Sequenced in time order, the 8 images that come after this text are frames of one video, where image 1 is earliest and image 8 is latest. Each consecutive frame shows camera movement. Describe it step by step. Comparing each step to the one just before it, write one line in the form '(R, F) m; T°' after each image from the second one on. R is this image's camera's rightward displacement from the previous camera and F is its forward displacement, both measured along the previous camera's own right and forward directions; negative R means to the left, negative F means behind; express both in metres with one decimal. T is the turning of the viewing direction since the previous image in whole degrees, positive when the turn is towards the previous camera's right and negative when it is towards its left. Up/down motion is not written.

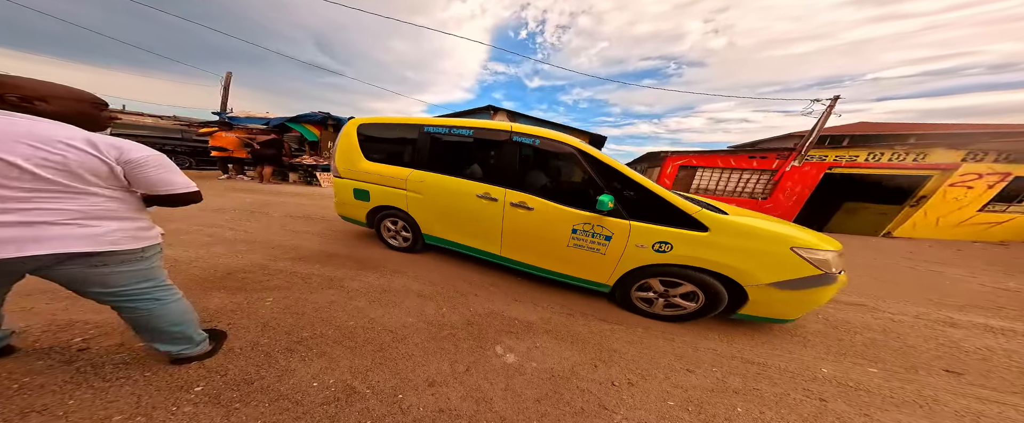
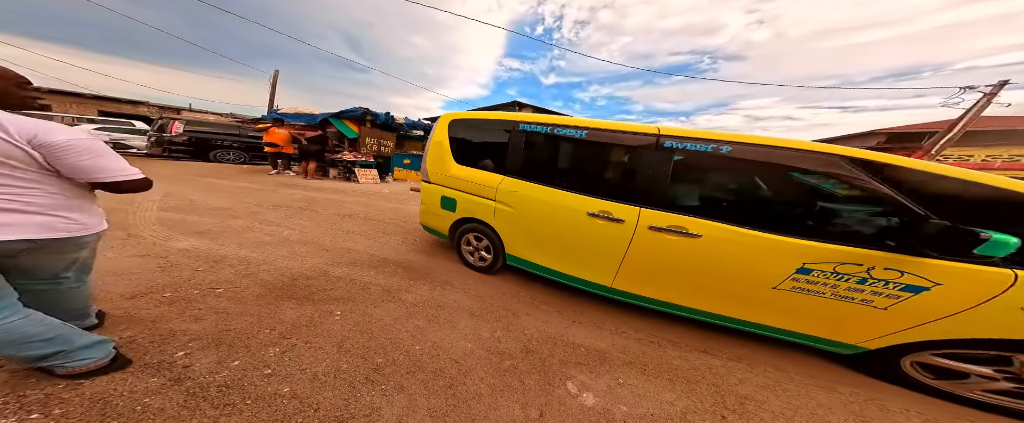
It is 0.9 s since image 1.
(-0.4, +0.1) m; -5°
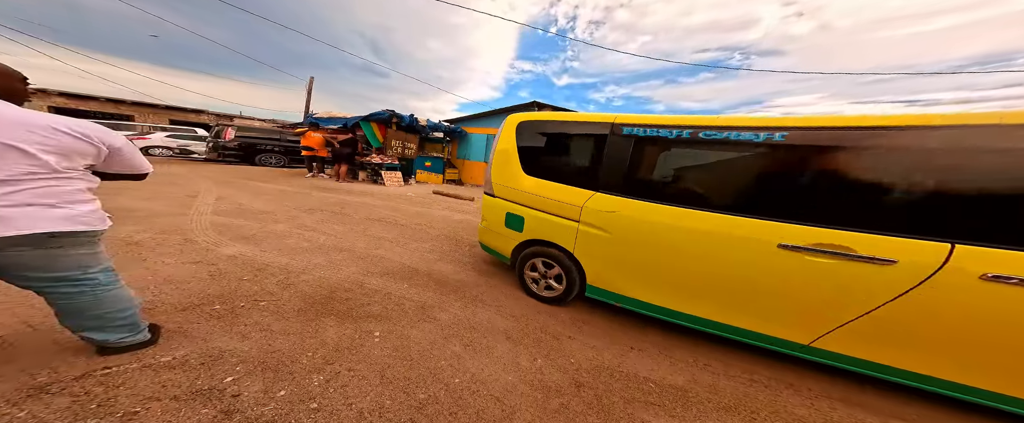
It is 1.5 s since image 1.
(-0.2, +0.1) m; -4°
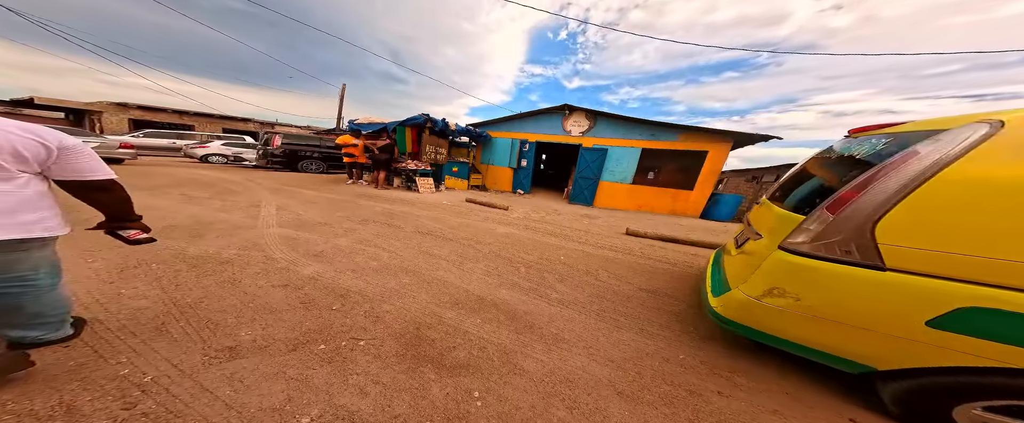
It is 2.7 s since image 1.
(-0.7, +0.1) m; -4°
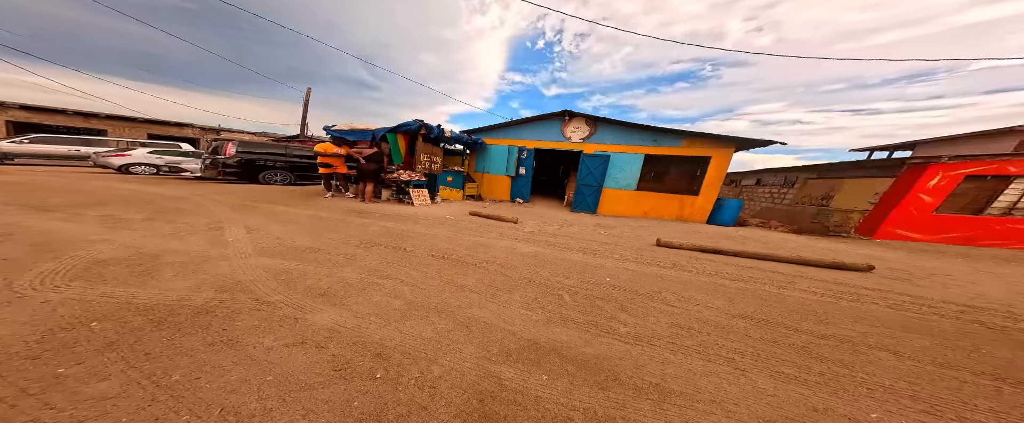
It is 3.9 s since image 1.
(-0.8, +0.4) m; +5°
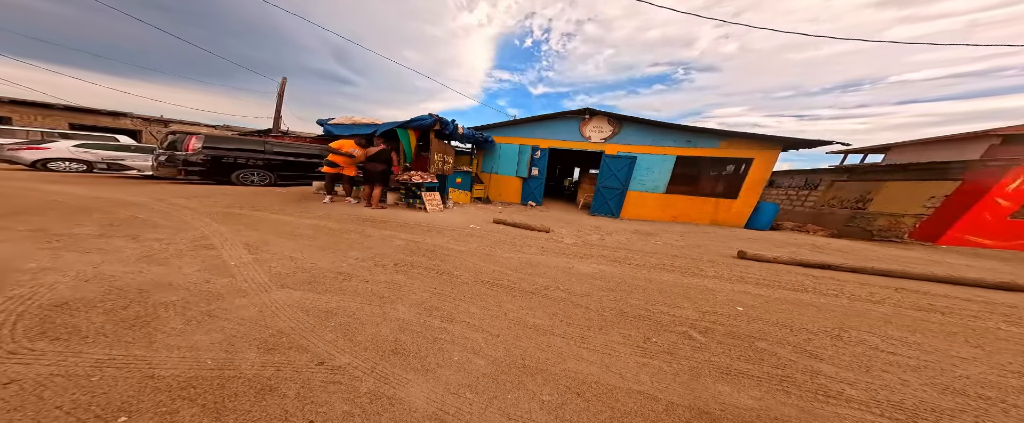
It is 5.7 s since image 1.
(-1.3, +0.7) m; +3°
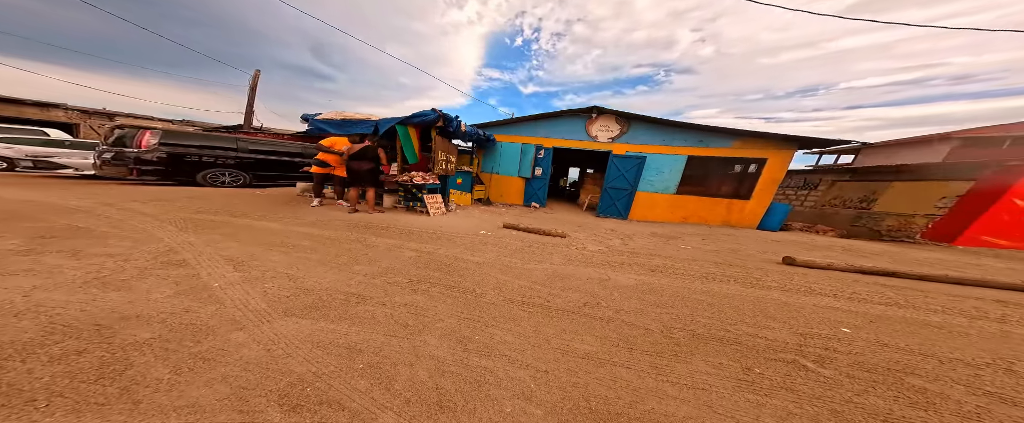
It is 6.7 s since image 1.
(-0.7, +0.5) m; +3°
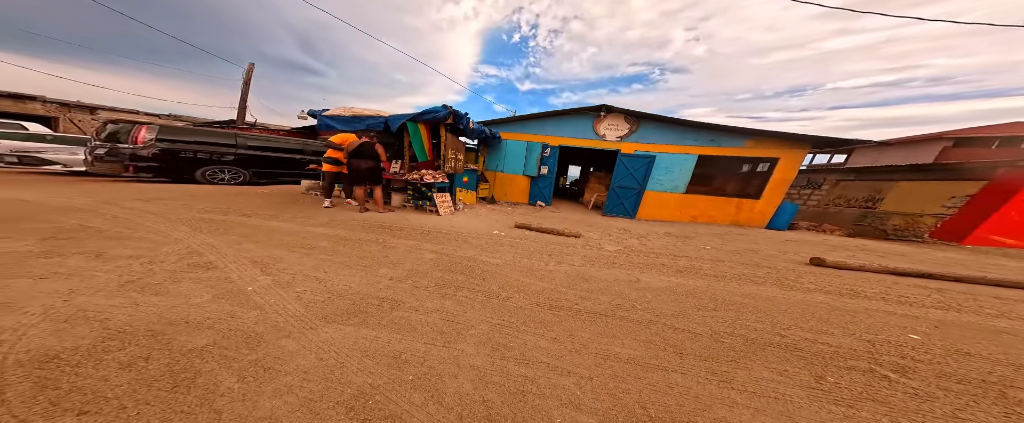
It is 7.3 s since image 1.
(-0.6, +0.1) m; +1°
